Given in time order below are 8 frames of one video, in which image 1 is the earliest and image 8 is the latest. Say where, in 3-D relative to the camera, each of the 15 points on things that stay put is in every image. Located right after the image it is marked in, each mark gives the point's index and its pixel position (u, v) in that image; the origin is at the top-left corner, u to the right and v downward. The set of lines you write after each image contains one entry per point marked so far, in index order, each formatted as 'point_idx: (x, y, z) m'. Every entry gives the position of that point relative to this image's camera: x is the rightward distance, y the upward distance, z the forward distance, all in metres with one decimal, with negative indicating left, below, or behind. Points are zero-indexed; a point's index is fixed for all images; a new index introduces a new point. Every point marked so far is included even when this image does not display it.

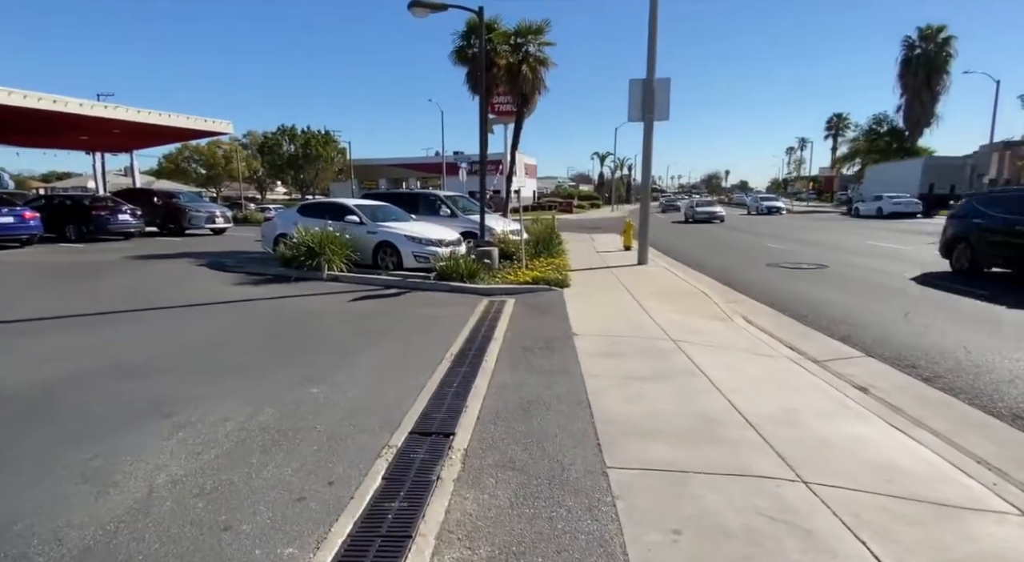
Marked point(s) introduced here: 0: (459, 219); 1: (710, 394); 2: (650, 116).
0: (-1.3, +1.7, +14.9) m
1: (+1.8, -1.0, +5.1) m
2: (+3.3, +3.9, +13.5) m
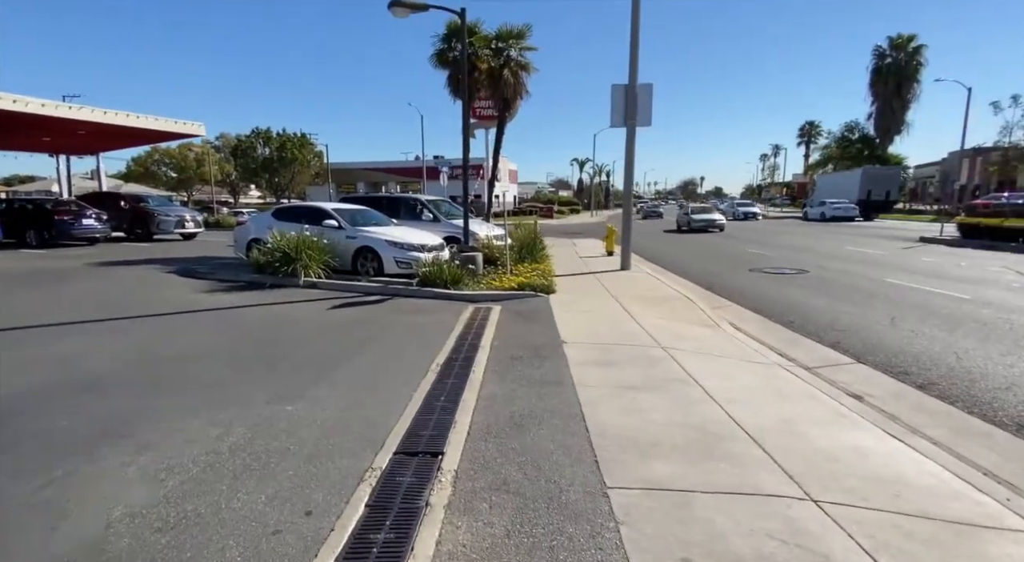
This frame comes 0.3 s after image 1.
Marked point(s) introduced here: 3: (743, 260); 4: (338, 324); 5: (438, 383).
0: (-1.8, +1.5, +14.6) m
1: (+1.7, -1.1, +4.9) m
2: (+2.9, +3.8, +13.4) m
3: (+7.2, +0.6, +17.6) m
4: (-2.2, -0.6, +7.1) m
5: (-0.6, -0.9, +4.9) m
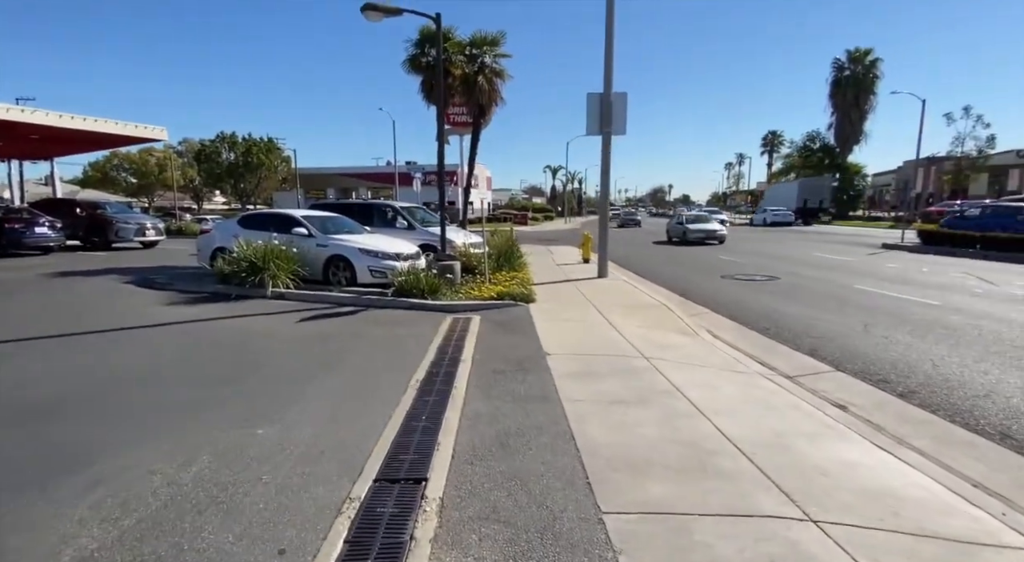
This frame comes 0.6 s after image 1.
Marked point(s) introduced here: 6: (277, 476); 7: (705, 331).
0: (-2.4, +1.3, +14.4) m
1: (+1.6, -1.2, +4.8) m
2: (+2.3, +3.6, +13.4) m
3: (+6.4, +0.4, +17.8) m
4: (-2.4, -0.7, +6.8) m
5: (-0.8, -1.0, +4.7) m
6: (-1.4, -1.1, +3.3) m
7: (+3.0, -0.8, +8.8) m
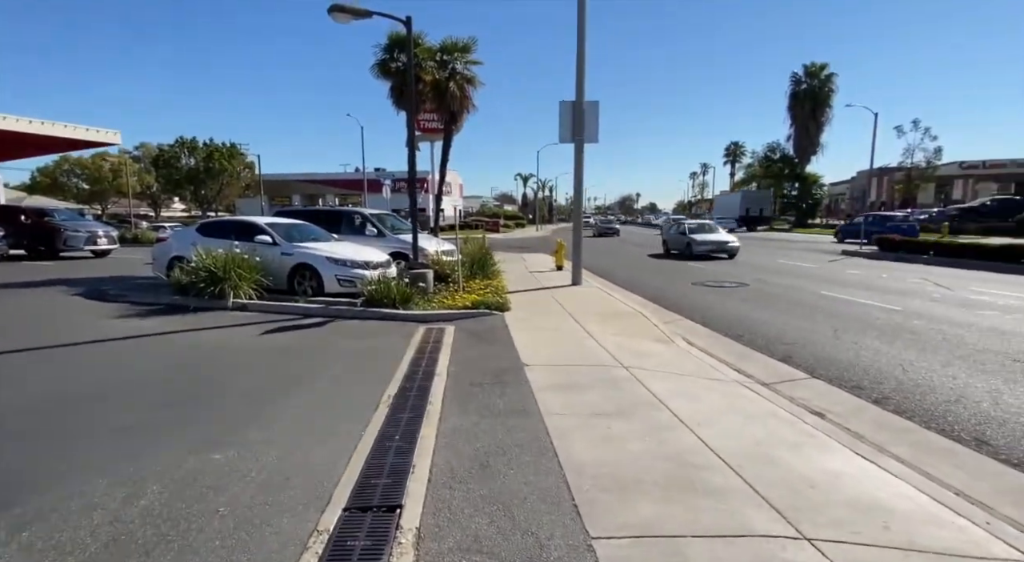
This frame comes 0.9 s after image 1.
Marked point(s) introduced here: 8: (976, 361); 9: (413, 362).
0: (-3.1, +1.1, +14.0) m
1: (+1.4, -1.2, +4.7) m
2: (+1.6, +3.4, +13.4) m
3: (+5.5, +0.2, +17.9) m
4: (-2.7, -0.8, +6.4) m
5: (-0.9, -1.1, +4.4) m
6: (-1.4, -1.2, +3.0) m
7: (+2.6, -0.9, +8.7) m
8: (+6.4, -1.1, +7.8) m
9: (-1.1, -0.9, +6.2) m
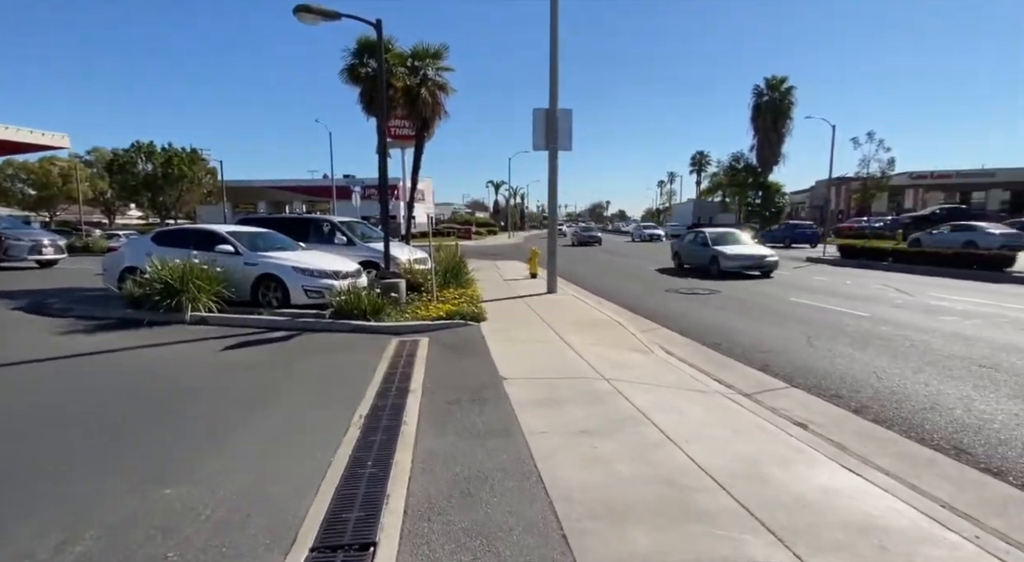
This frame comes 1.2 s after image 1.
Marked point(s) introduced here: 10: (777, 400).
0: (-3.8, +0.8, +13.7) m
1: (+1.2, -1.3, +4.5) m
2: (+1.0, +3.2, +13.3) m
3: (+4.6, 0.0, +18.0) m
4: (-2.9, -0.9, +6.1) m
5: (-1.1, -1.2, +4.1) m
6: (-1.5, -1.3, +2.7) m
7: (+2.2, -1.0, +8.6) m
8: (+6.1, -1.2, +7.9) m
9: (-1.3, -1.0, +5.9) m
10: (+3.0, -1.4, +6.5) m
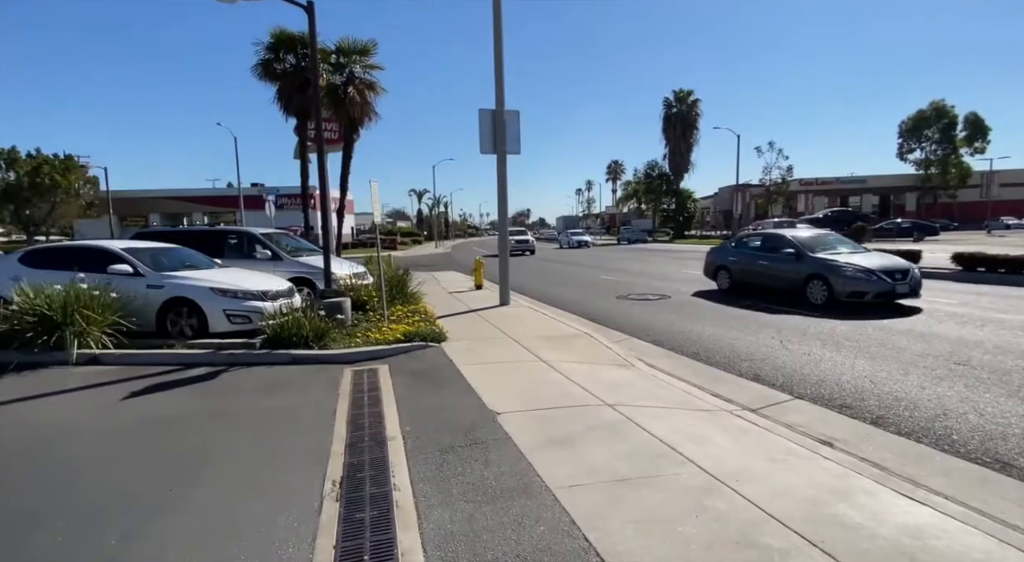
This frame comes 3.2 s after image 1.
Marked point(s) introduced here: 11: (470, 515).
0: (-4.9, +0.4, +12.2) m
1: (+1.4, -1.4, +3.7) m
2: (-0.2, +3.0, +12.5) m
3: (+2.9, -0.2, +17.6) m
4: (-3.0, -1.2, +4.7) m
5: (-0.9, -1.3, +3.1) m
6: (-1.1, -1.4, +1.6) m
7: (+1.8, -1.2, +8.0) m
8: (+5.7, -1.1, +7.8) m
9: (-1.4, -1.2, +4.8) m
10: (+2.9, -1.4, +6.0) m
11: (-0.2, -1.3, +3.2) m
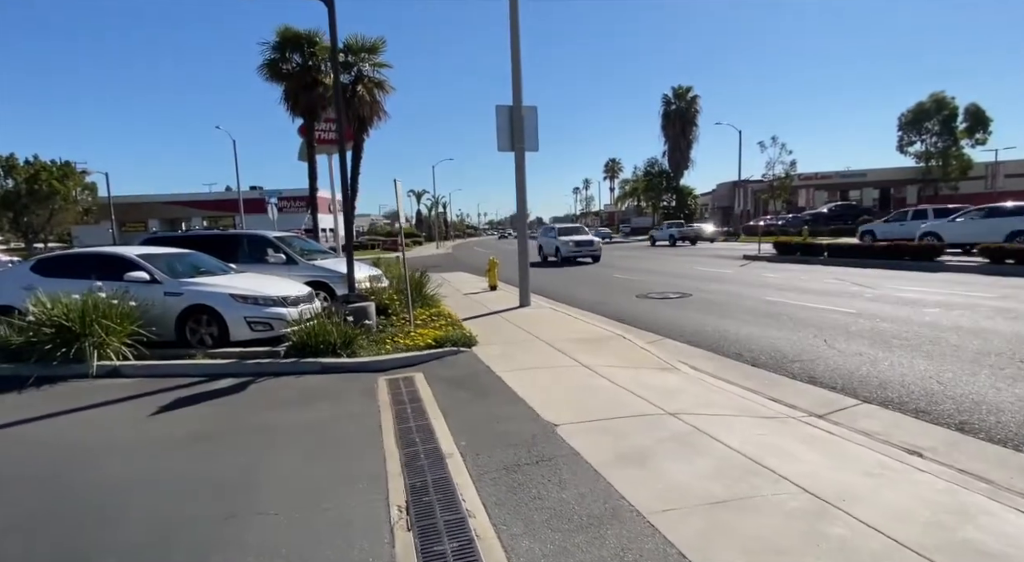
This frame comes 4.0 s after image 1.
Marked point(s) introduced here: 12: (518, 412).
0: (-4.4, +0.3, +11.8) m
1: (+1.9, -1.4, +3.4) m
2: (+0.2, +2.9, +12.1) m
3: (+3.4, -0.2, +17.2) m
4: (-2.5, -1.3, +4.4) m
5: (-0.3, -1.4, +2.7) m
6: (-0.6, -1.4, +1.2) m
7: (+2.3, -1.1, +7.6) m
8: (+6.2, -1.1, +7.4) m
9: (-0.8, -1.2, +4.4) m
10: (+3.4, -1.4, +5.6) m
11: (+0.3, -1.4, +2.8) m
12: (+0.1, -1.1, +5.2) m
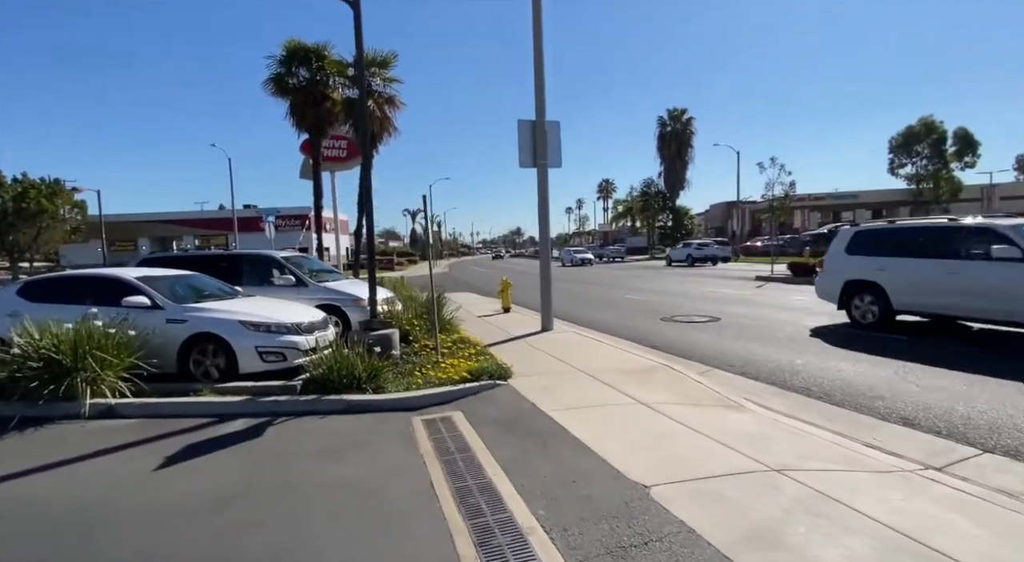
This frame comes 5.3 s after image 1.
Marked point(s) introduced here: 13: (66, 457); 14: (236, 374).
0: (-3.9, -0.1, +10.9) m
1: (+2.5, -1.6, +2.5) m
2: (+0.8, +2.5, +11.4) m
3: (+3.8, -0.9, +16.4) m
4: (-1.9, -1.5, +3.5) m
5: (+0.3, -1.5, +1.8) m
6: (+0.1, -1.5, +0.3) m
7: (+2.9, -1.5, +6.8) m
8: (+6.8, -1.4, +6.6) m
9: (-0.2, -1.4, +3.6) m
10: (+4.0, -1.6, +4.8) m
11: (+0.9, -1.5, +1.9) m
12: (+0.7, -1.4, +4.3) m
13: (-3.8, -1.5, +4.7) m
14: (-3.3, -1.1, +7.0) m
